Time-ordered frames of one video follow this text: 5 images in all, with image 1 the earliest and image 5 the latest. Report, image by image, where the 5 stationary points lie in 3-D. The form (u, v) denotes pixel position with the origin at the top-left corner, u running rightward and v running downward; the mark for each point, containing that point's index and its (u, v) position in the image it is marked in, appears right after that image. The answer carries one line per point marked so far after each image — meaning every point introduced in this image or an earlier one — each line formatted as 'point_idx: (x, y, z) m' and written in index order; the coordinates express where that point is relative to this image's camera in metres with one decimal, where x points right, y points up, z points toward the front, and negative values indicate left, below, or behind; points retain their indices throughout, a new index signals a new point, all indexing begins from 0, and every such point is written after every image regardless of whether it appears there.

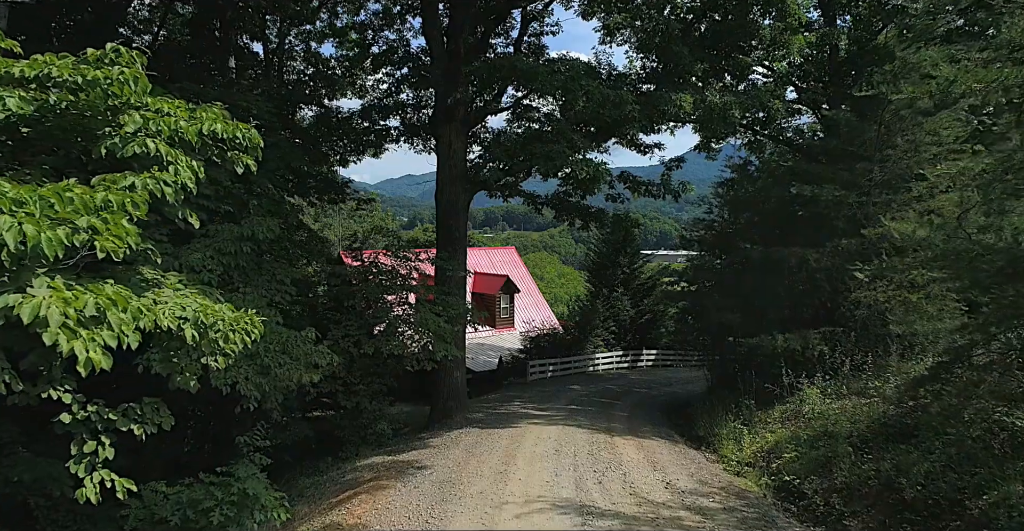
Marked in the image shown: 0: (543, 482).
0: (+0.4, -2.6, +7.9) m
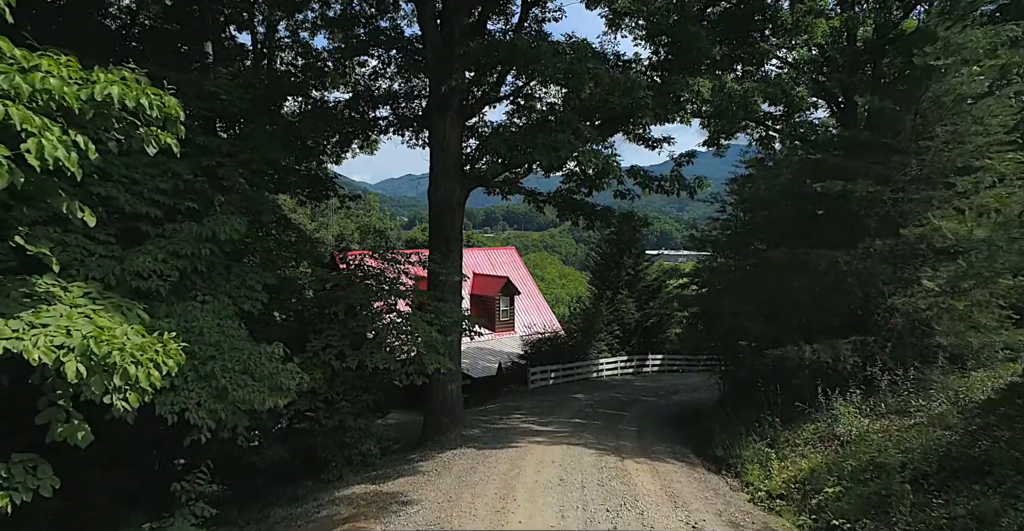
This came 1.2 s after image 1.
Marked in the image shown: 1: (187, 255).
0: (+0.4, -2.7, +6.7) m
1: (-4.0, +0.1, +8.0) m
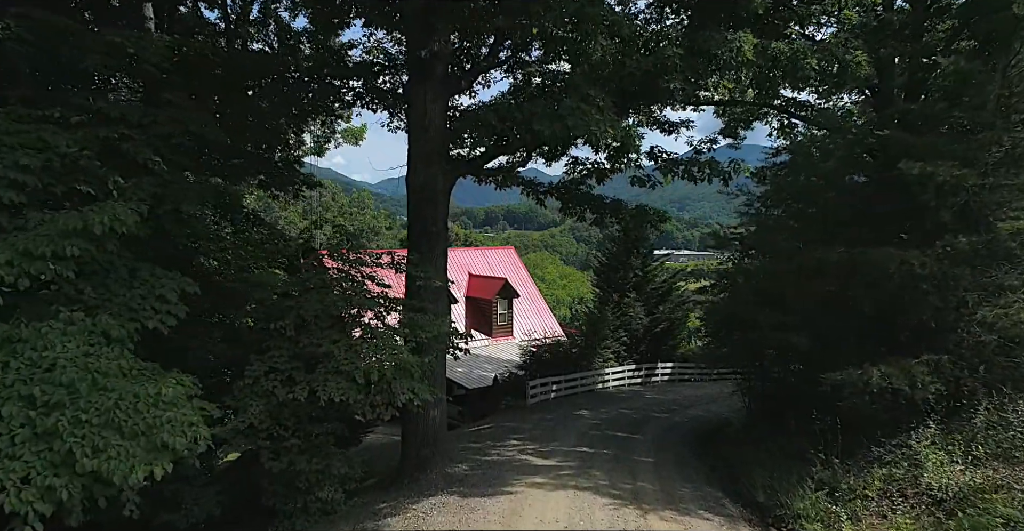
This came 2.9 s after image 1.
0: (+0.3, -2.7, +4.5) m
1: (-4.1, +0.1, +5.7) m
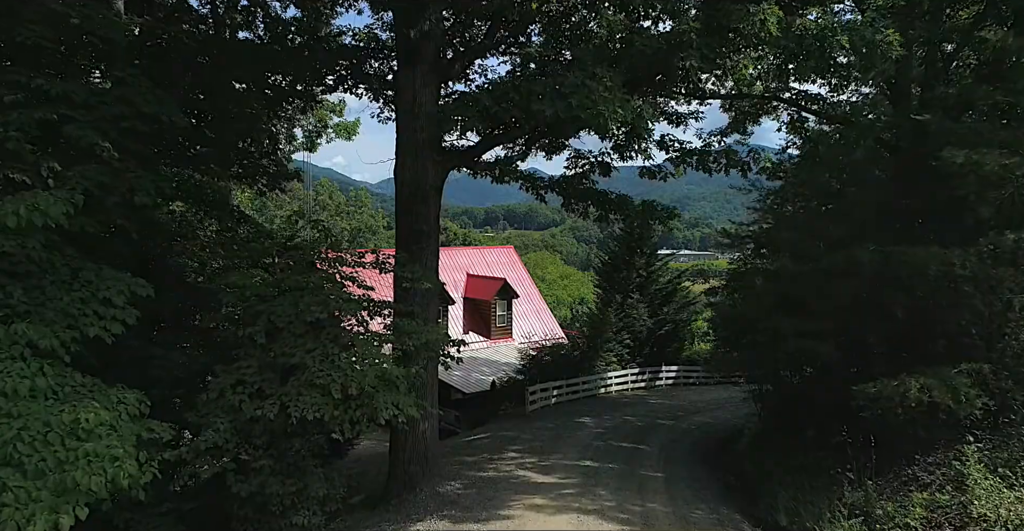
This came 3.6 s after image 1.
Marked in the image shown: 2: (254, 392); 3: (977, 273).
0: (+0.2, -2.7, +3.6) m
1: (-4.1, +0.1, +4.8) m
2: (-3.0, -1.5, +7.5) m
3: (+5.9, -0.1, +8.3) m
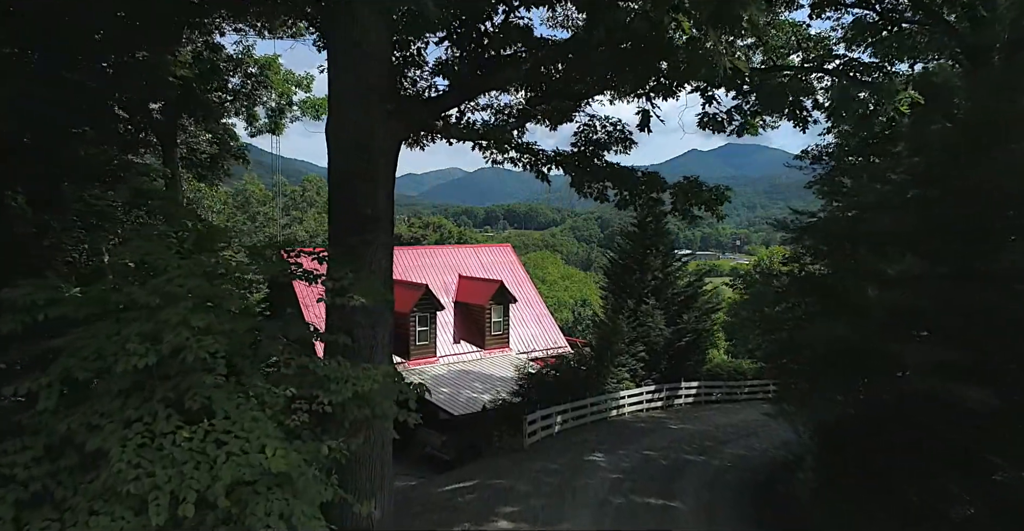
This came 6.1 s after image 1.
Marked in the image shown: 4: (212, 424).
0: (+0.1, -2.7, +0.2) m
1: (-4.3, +0.1, +1.4) m
2: (-3.1, -1.5, +4.2) m
3: (+5.8, -0.1, +5.0) m
4: (-2.0, -1.1, +4.4) m
